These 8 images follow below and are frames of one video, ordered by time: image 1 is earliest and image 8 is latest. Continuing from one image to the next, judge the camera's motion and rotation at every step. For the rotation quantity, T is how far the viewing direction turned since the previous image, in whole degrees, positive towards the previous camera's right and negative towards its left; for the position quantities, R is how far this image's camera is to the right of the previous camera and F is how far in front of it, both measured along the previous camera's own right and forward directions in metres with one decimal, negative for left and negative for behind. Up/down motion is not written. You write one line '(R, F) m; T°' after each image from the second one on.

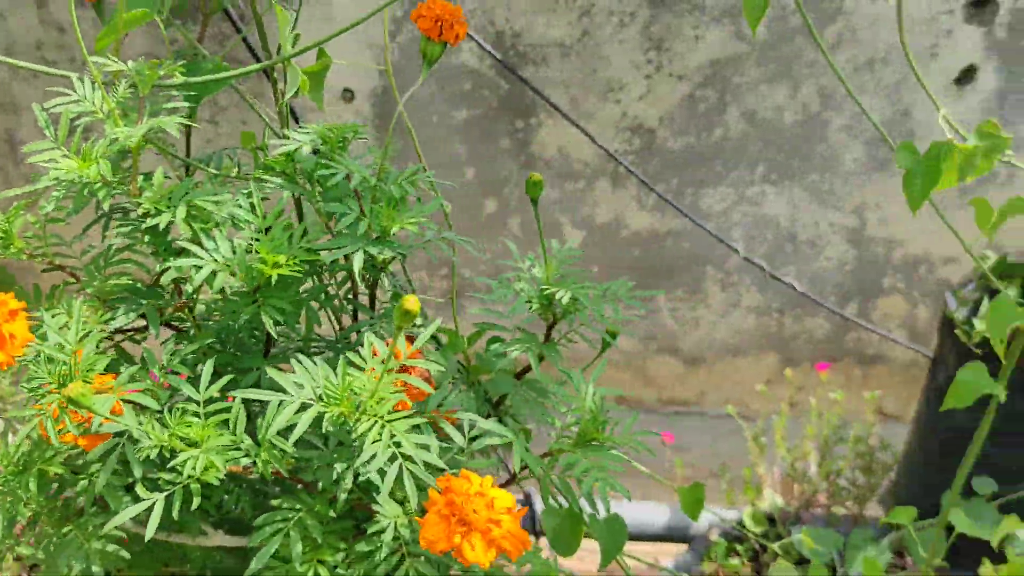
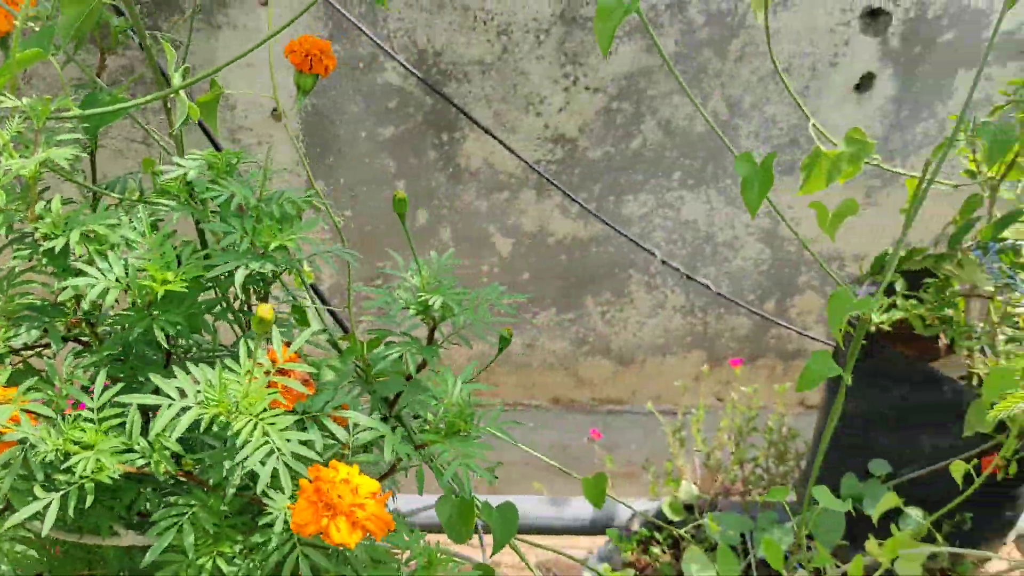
(+0.1, -0.1) m; +2°
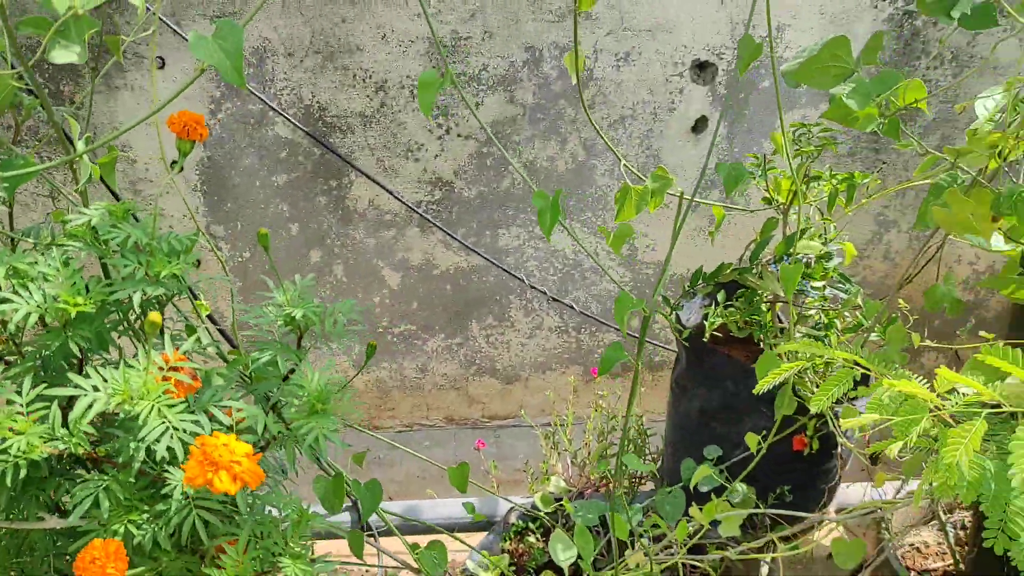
(+0.1, -0.2) m; +5°
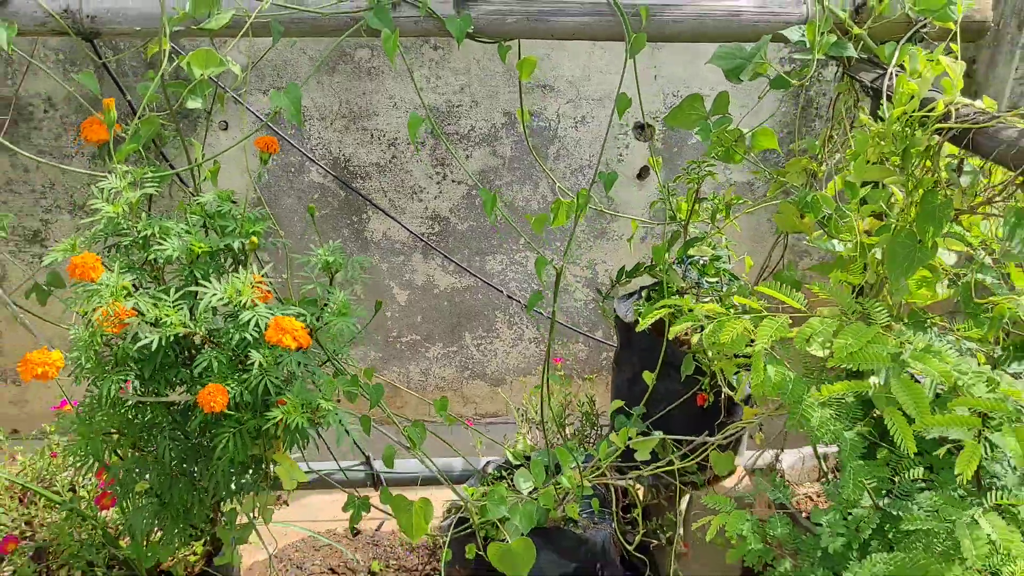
(+0.1, -0.5) m; -1°
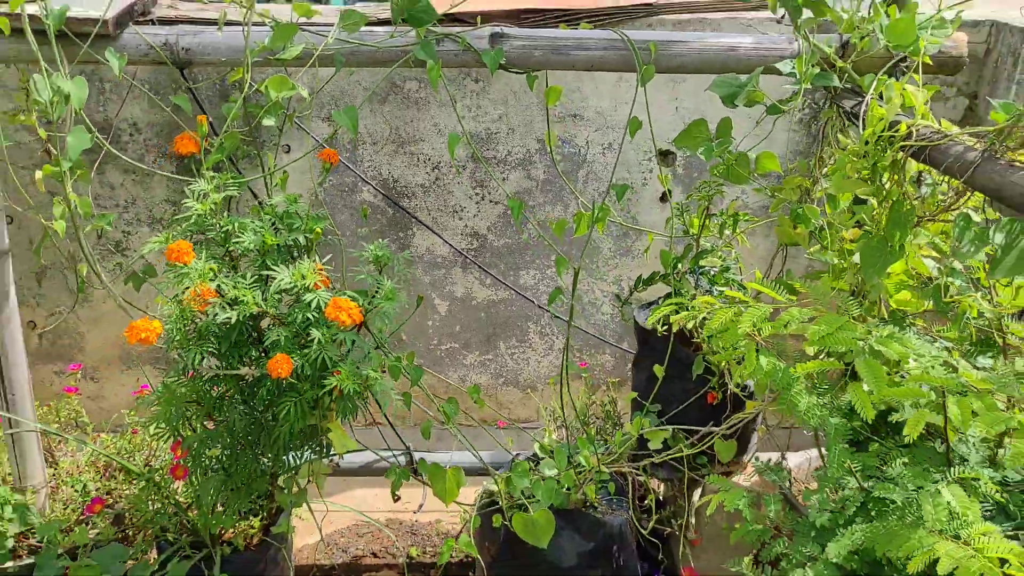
(0.0, -0.2) m; -3°
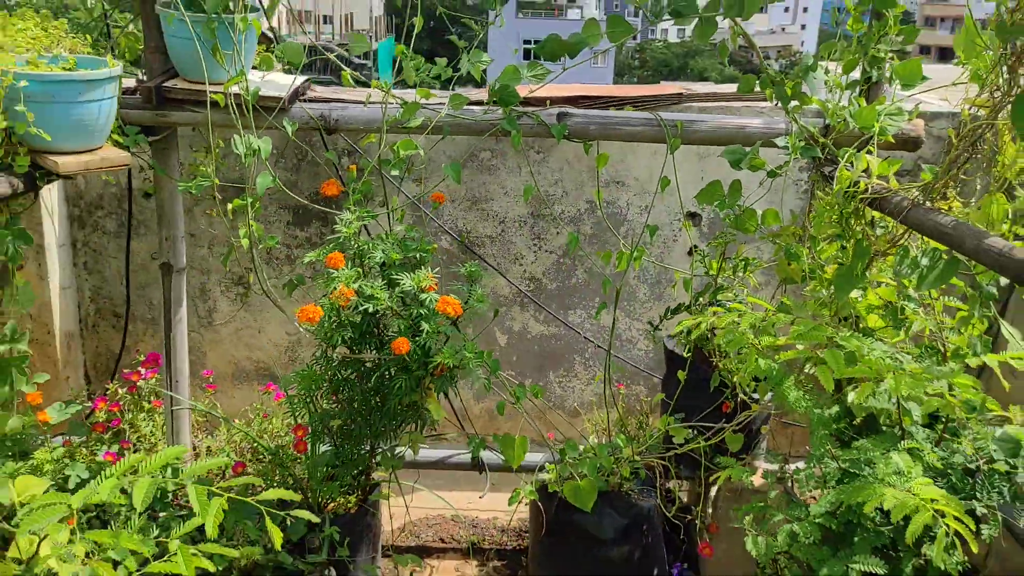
(0.0, -0.5) m; -2°
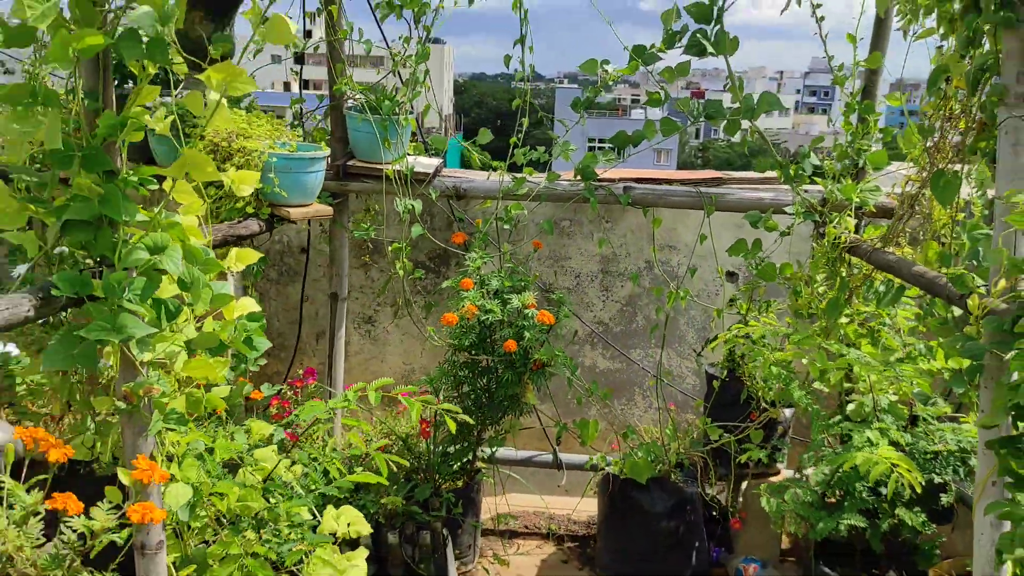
(0.0, -0.8) m; -4°
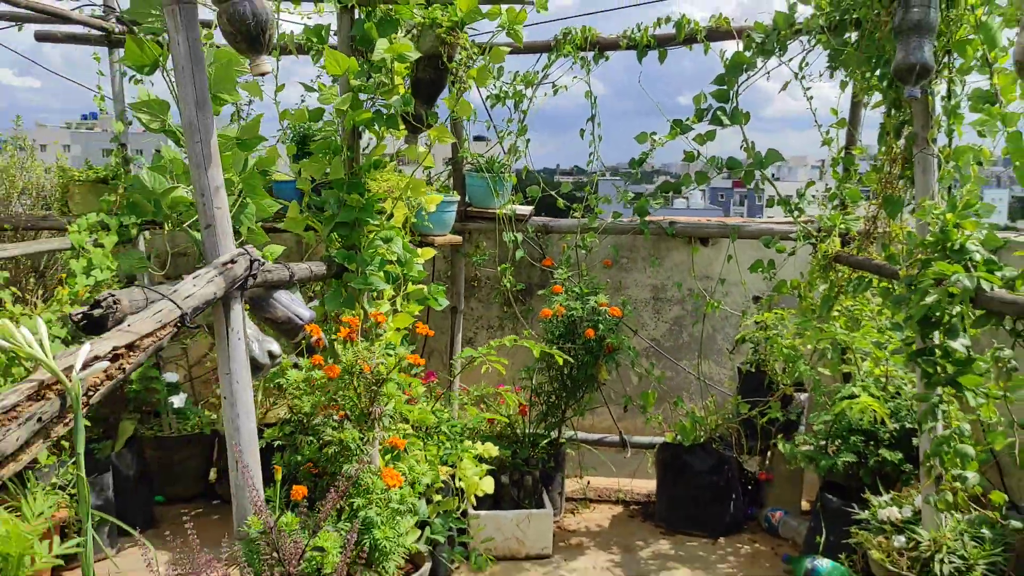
(-0.1, -1.0) m; -3°
